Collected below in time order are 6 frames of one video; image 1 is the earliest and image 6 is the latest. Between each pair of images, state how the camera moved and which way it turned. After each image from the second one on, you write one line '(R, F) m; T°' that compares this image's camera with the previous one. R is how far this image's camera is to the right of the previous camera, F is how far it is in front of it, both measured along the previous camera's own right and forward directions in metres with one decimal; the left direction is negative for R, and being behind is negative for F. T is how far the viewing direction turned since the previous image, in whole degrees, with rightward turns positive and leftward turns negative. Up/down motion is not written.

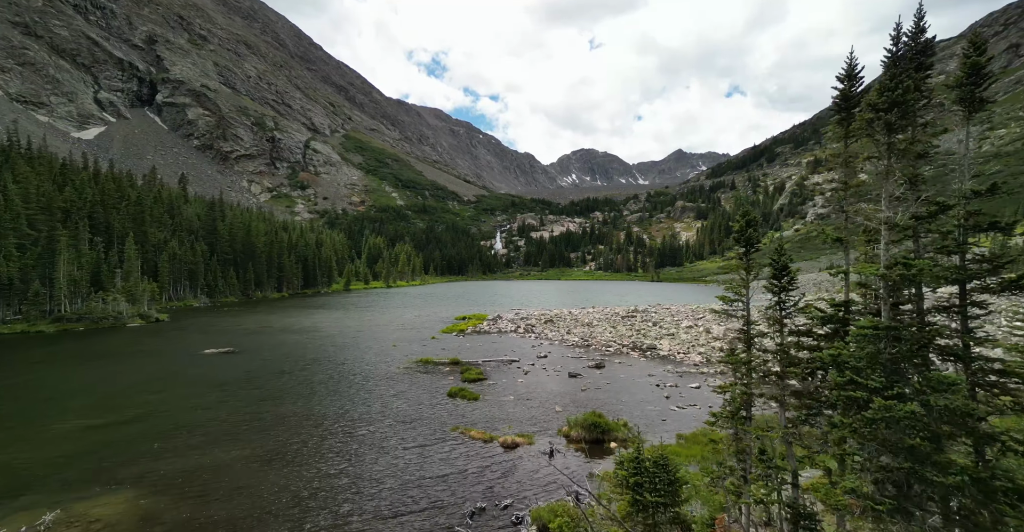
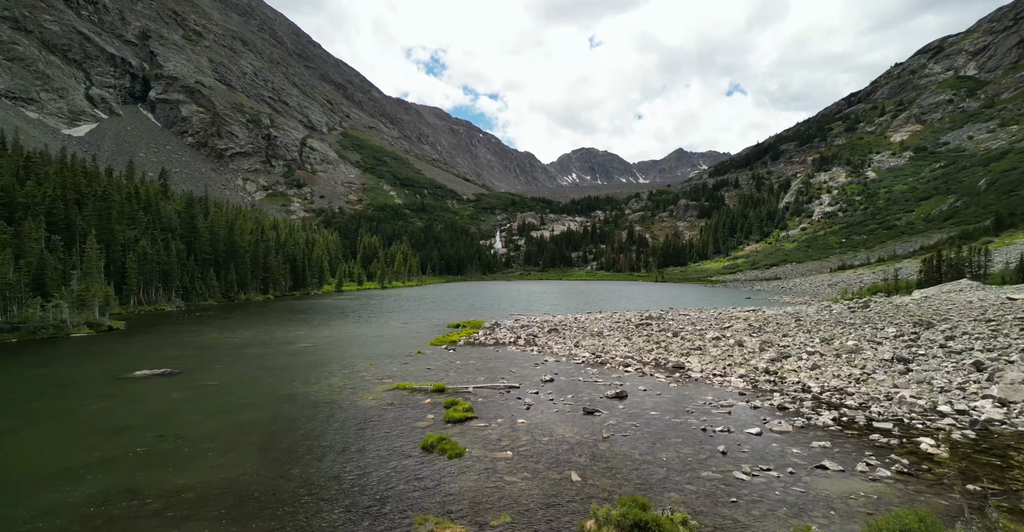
(+0.1, +6.2) m; 0°
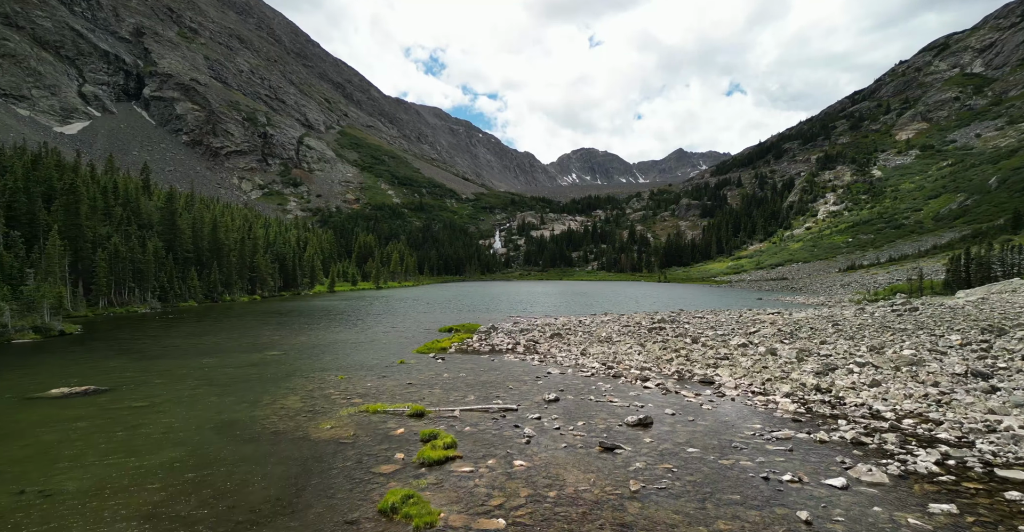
(+0.2, +4.9) m; 0°
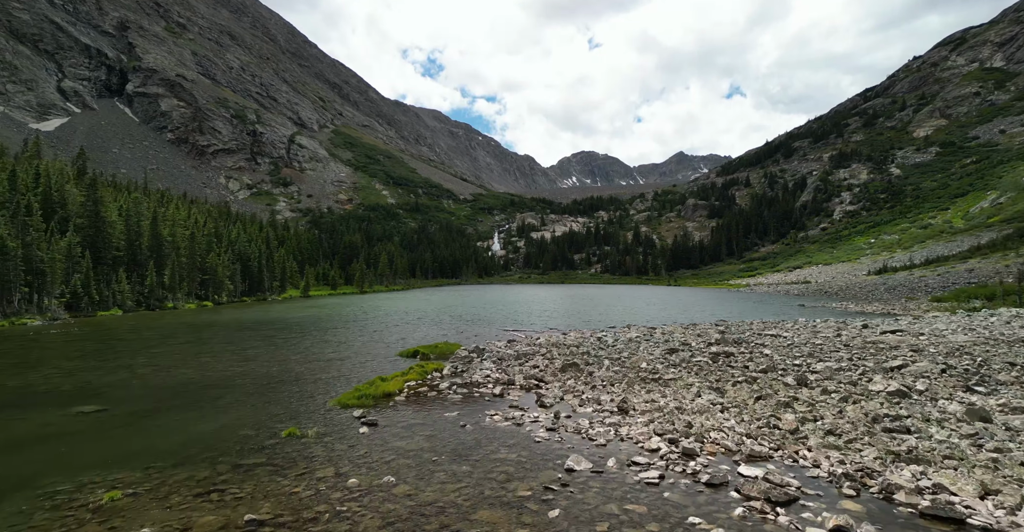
(+0.5, +14.5) m; 0°
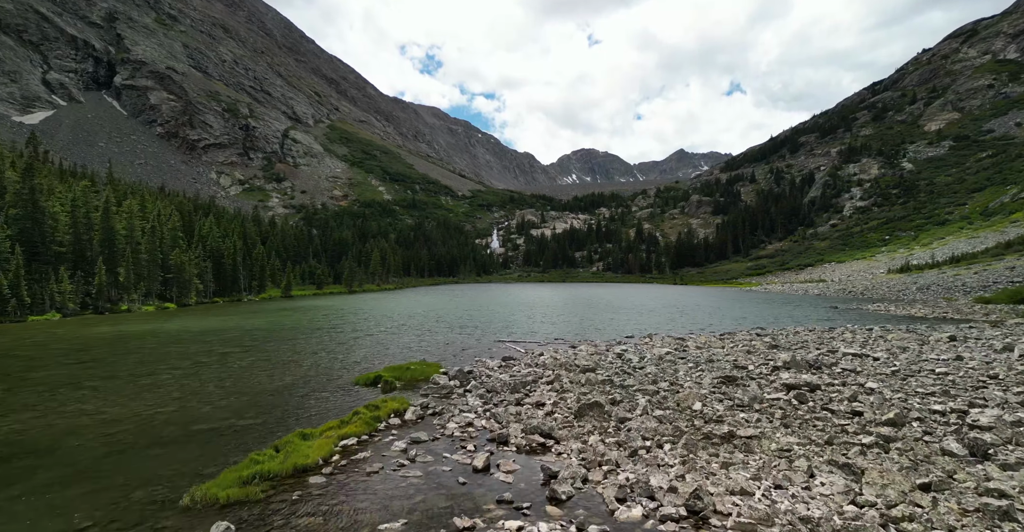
(+0.2, +8.5) m; 0°
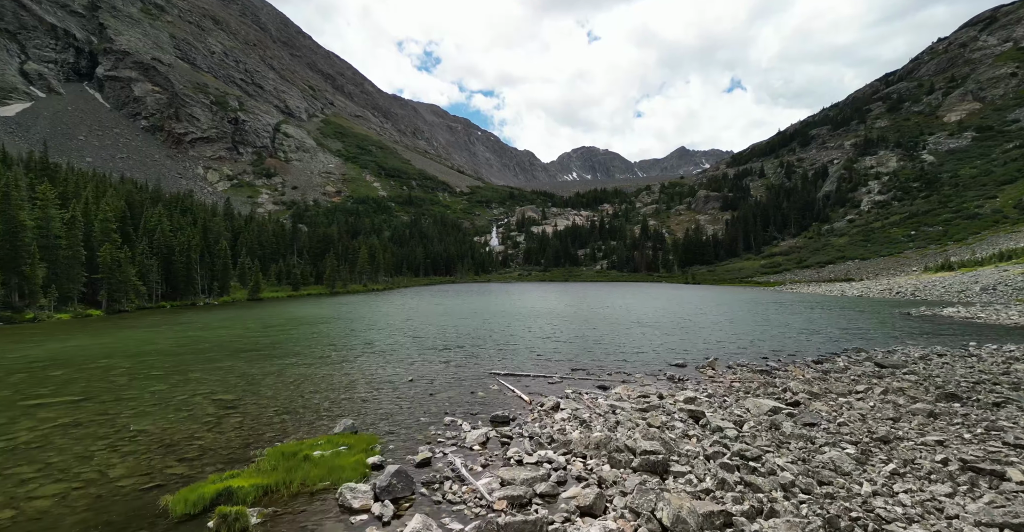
(+0.2, +12.9) m; 0°
